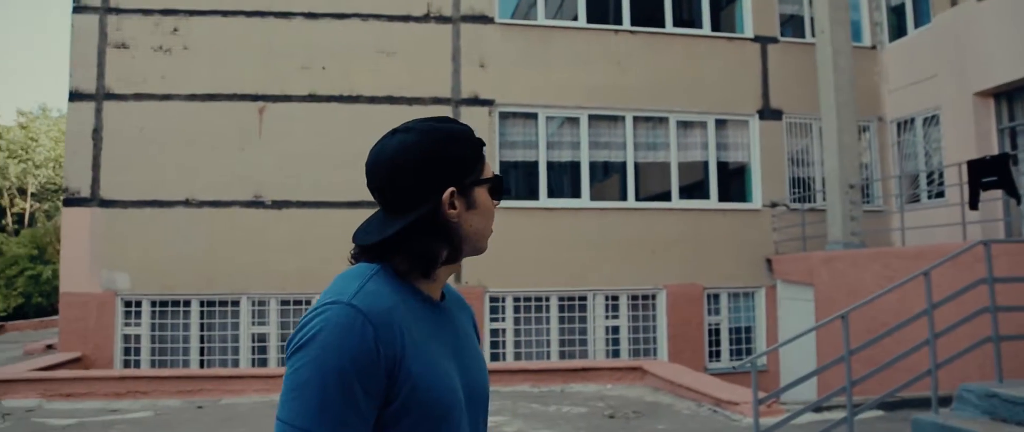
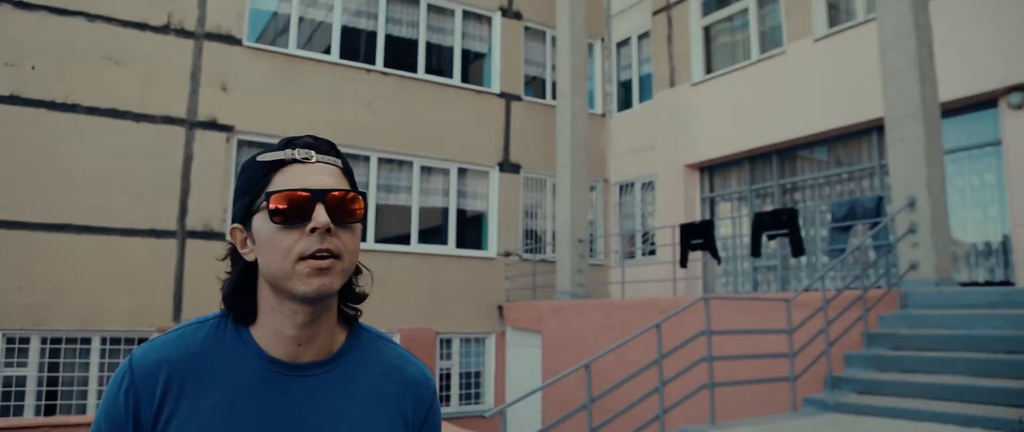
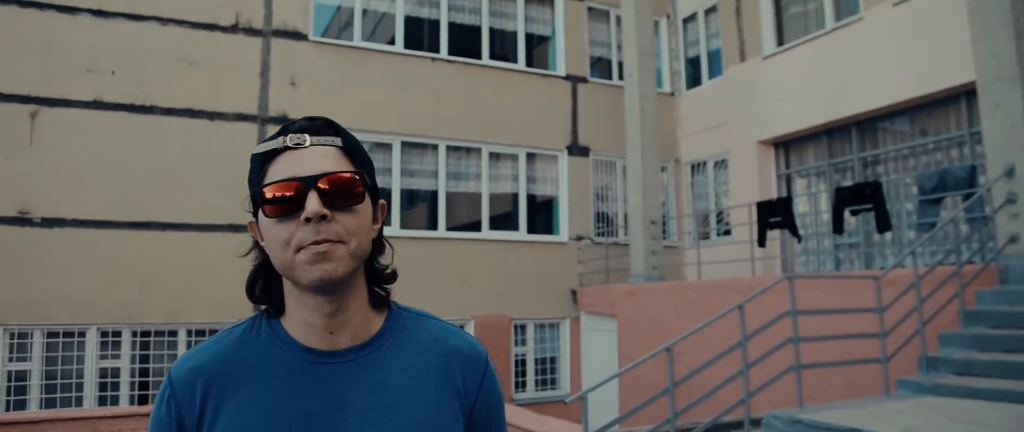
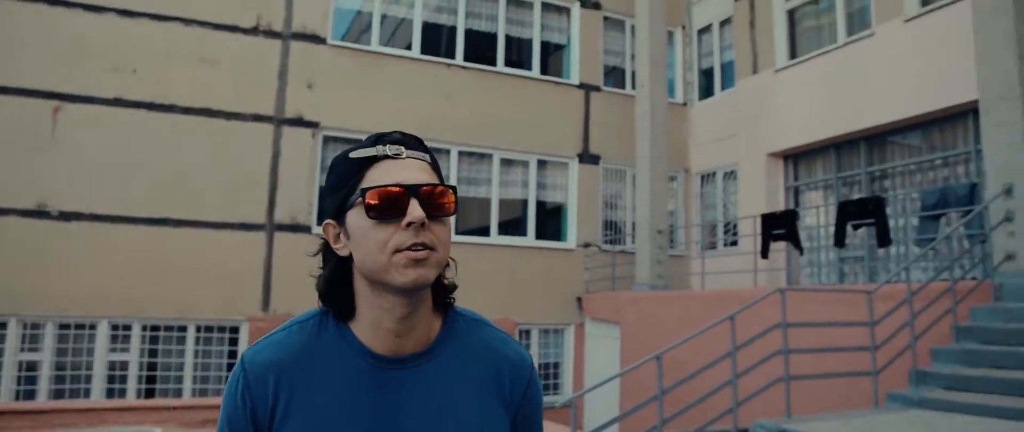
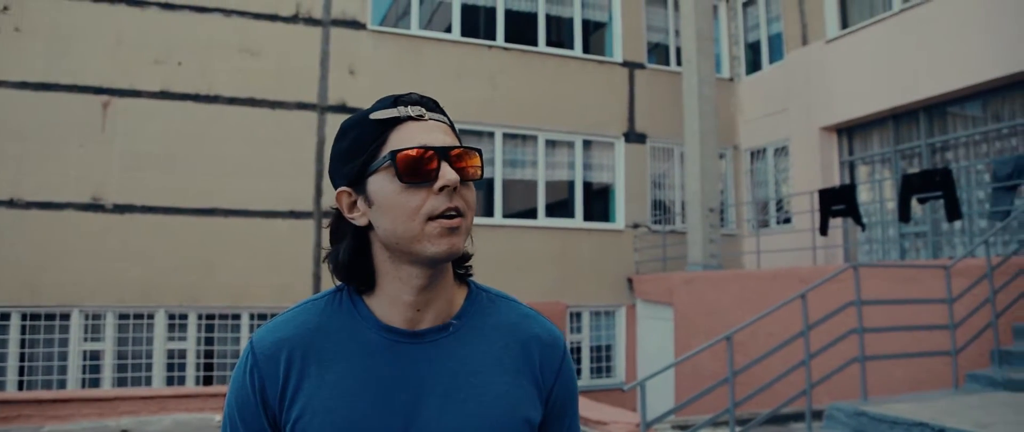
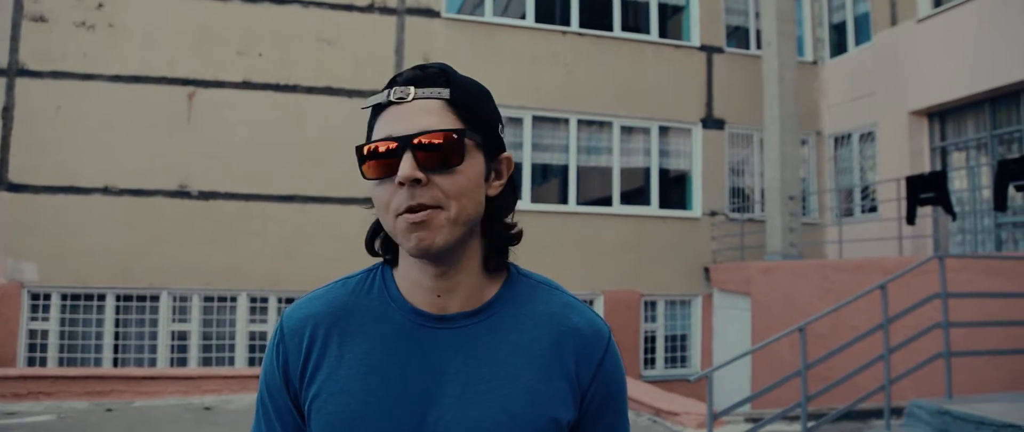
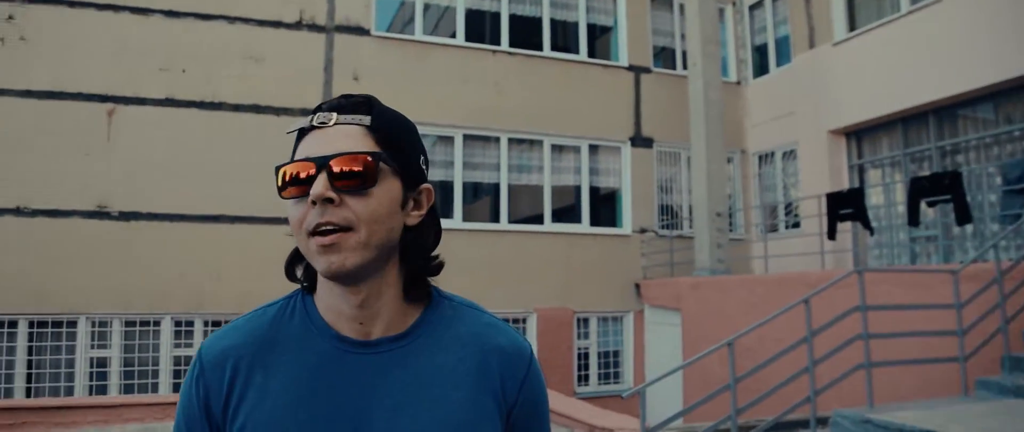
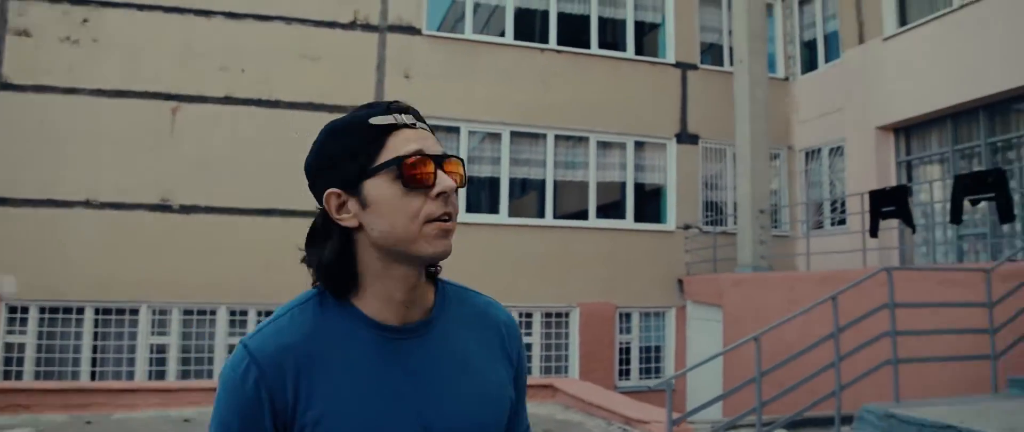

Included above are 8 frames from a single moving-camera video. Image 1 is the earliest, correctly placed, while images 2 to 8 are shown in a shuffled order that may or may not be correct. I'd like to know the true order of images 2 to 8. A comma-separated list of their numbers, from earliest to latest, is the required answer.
8, 4, 2, 3, 7, 6, 5
